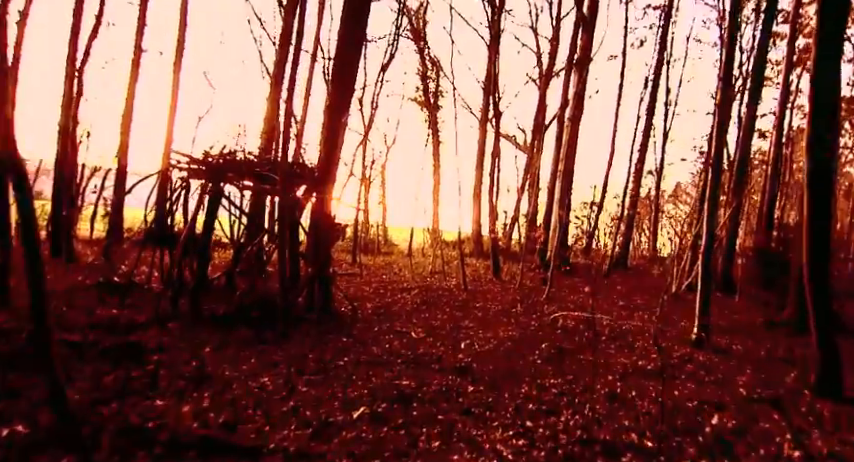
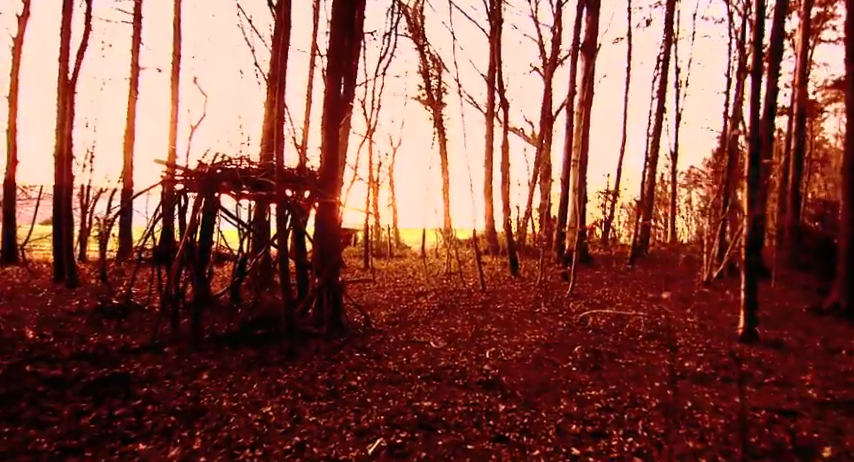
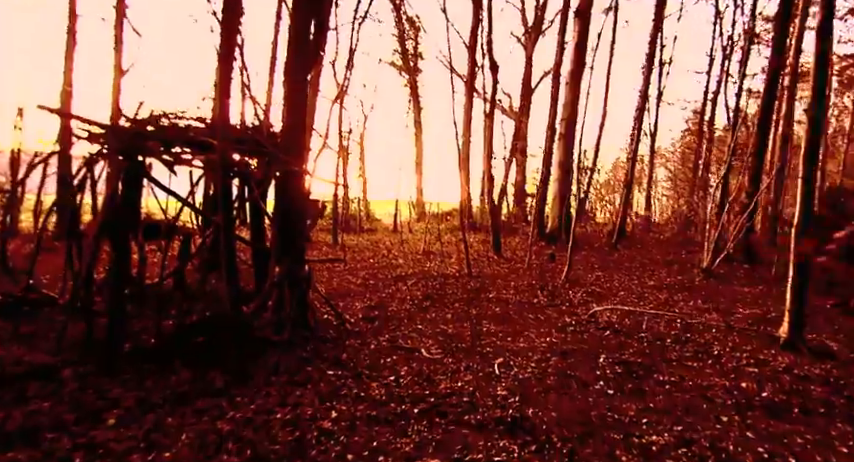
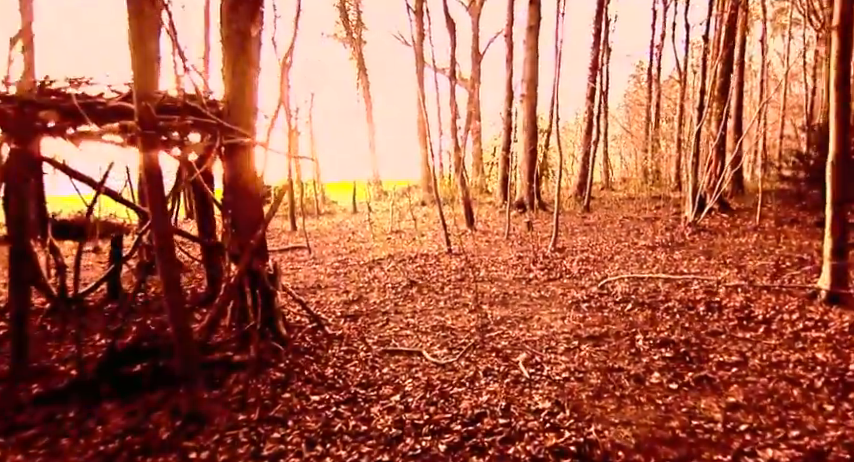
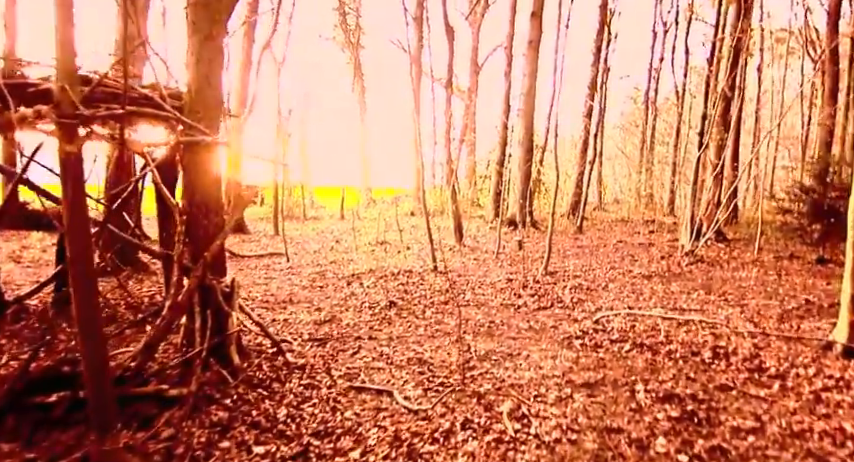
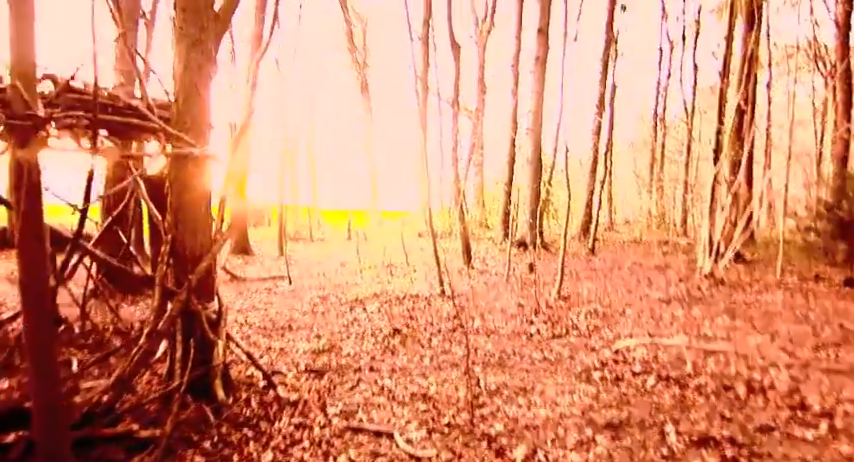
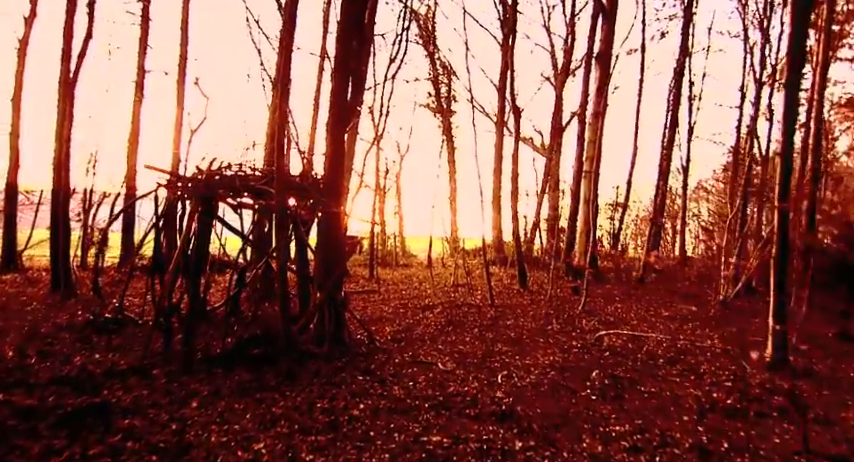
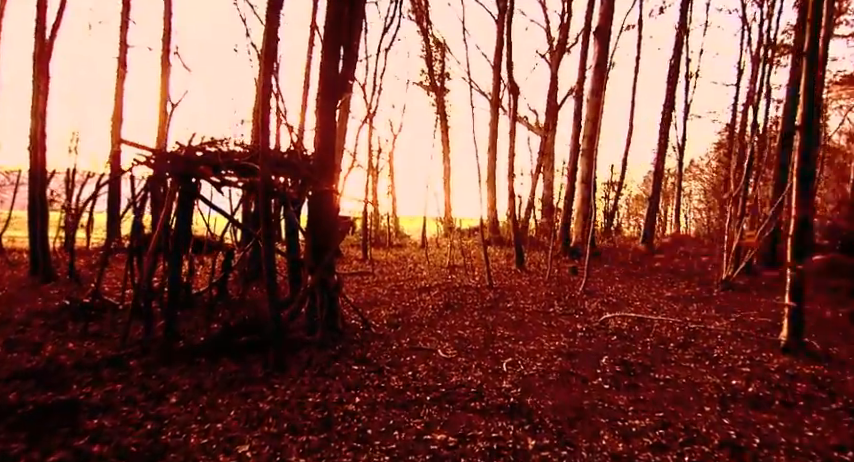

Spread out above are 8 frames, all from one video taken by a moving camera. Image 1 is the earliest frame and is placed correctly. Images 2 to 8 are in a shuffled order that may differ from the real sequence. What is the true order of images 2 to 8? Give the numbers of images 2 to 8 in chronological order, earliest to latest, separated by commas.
2, 7, 8, 3, 4, 5, 6
